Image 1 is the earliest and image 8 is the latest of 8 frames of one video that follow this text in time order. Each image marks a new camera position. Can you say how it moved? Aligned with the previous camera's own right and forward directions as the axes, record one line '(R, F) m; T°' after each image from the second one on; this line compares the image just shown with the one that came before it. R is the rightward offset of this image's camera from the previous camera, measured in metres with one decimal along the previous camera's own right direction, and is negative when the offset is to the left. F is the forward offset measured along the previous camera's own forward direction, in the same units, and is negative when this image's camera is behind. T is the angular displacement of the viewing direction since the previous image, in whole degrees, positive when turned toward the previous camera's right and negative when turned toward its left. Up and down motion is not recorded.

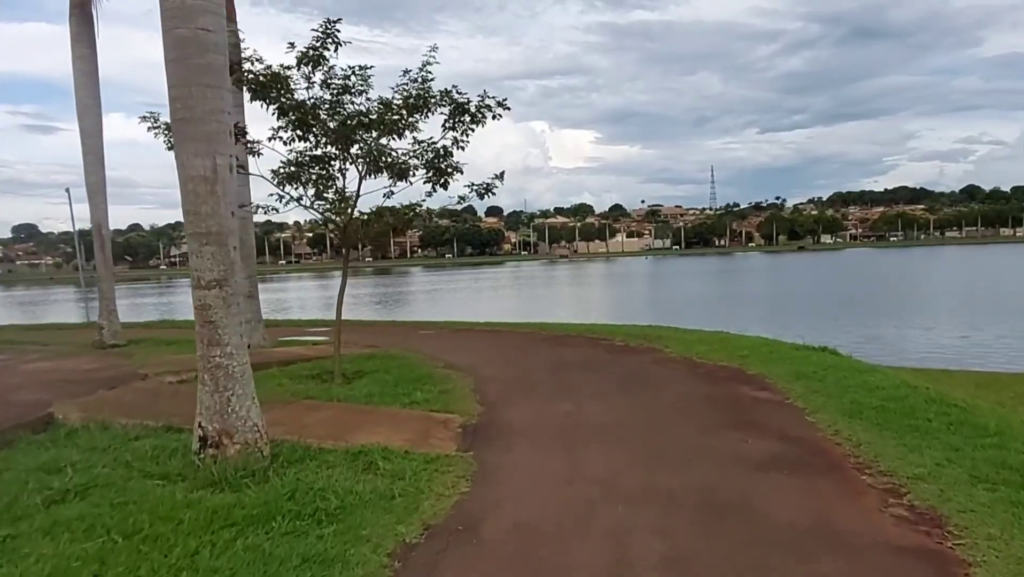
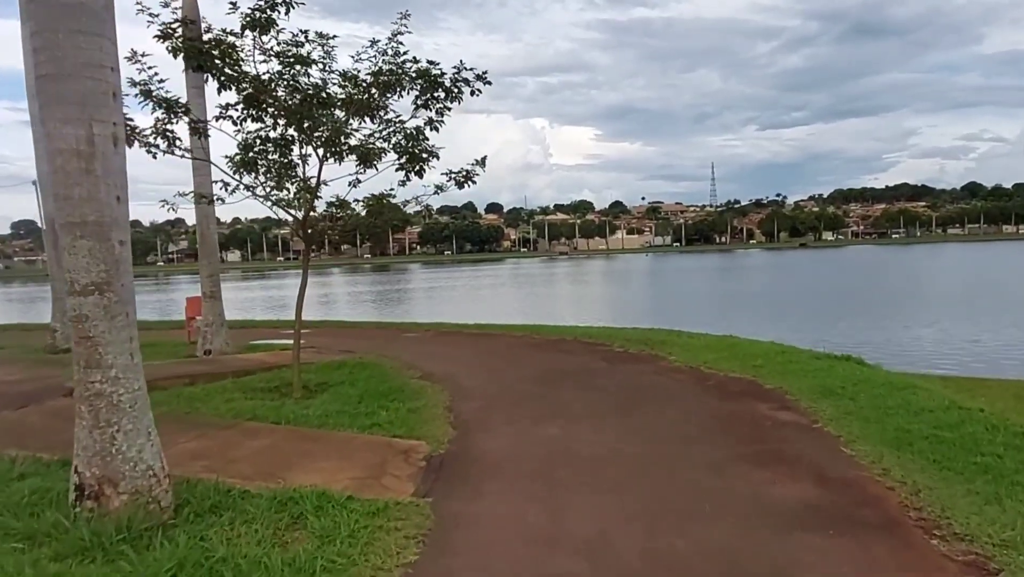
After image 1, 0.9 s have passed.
(+0.2, +1.4) m; 0°
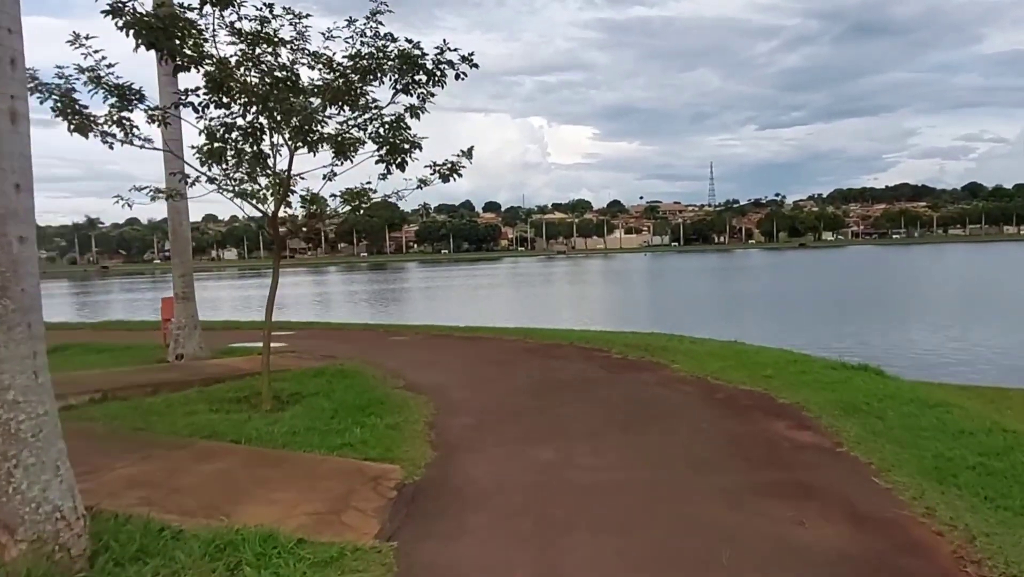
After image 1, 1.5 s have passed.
(+0.1, +0.8) m; 0°
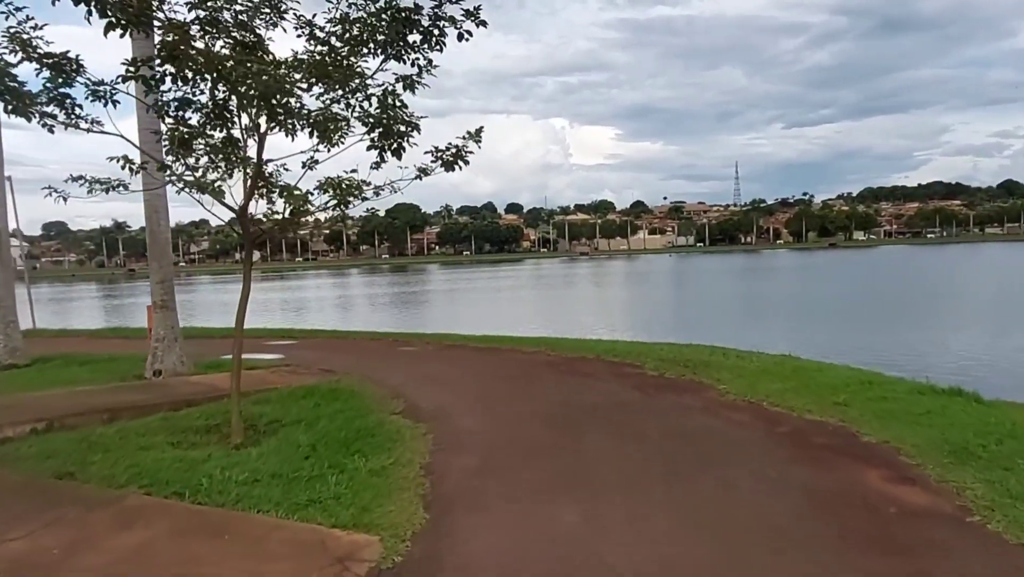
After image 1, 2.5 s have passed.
(+0.1, +1.6) m; -2°
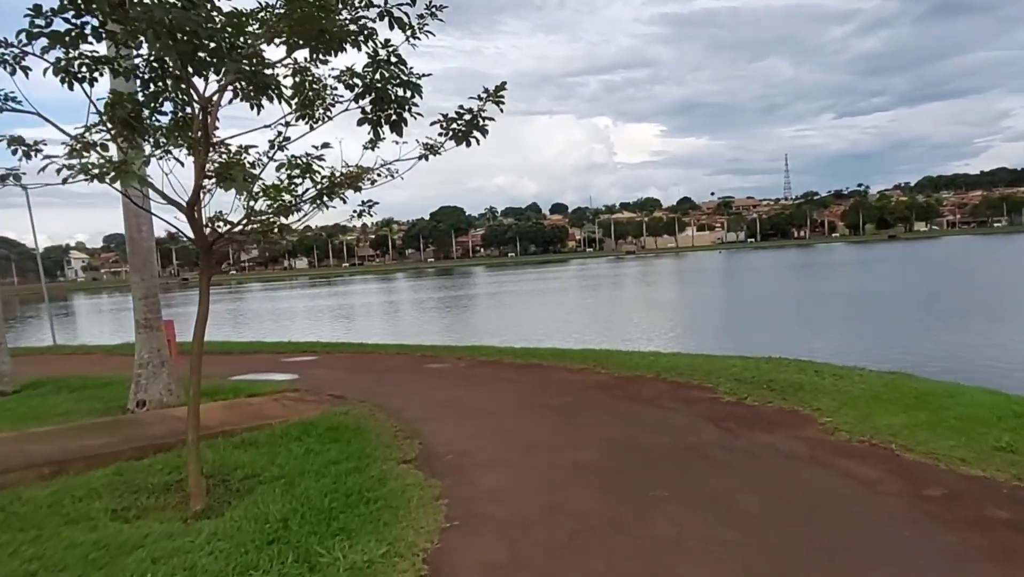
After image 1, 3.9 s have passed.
(+0.1, +2.0) m; -4°
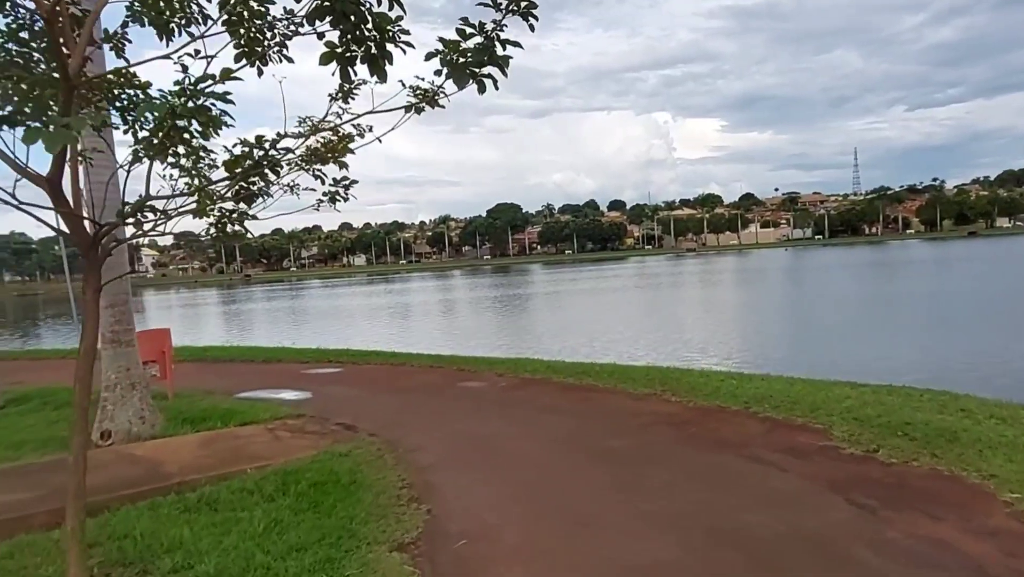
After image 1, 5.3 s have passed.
(+0.1, +2.1) m; -5°
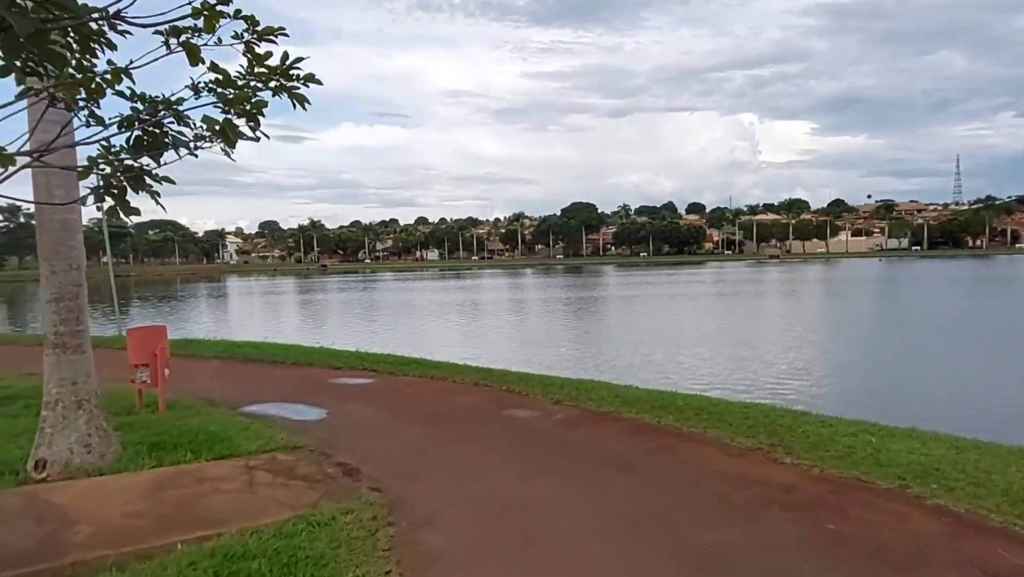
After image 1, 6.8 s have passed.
(+0.1, +2.2) m; -6°
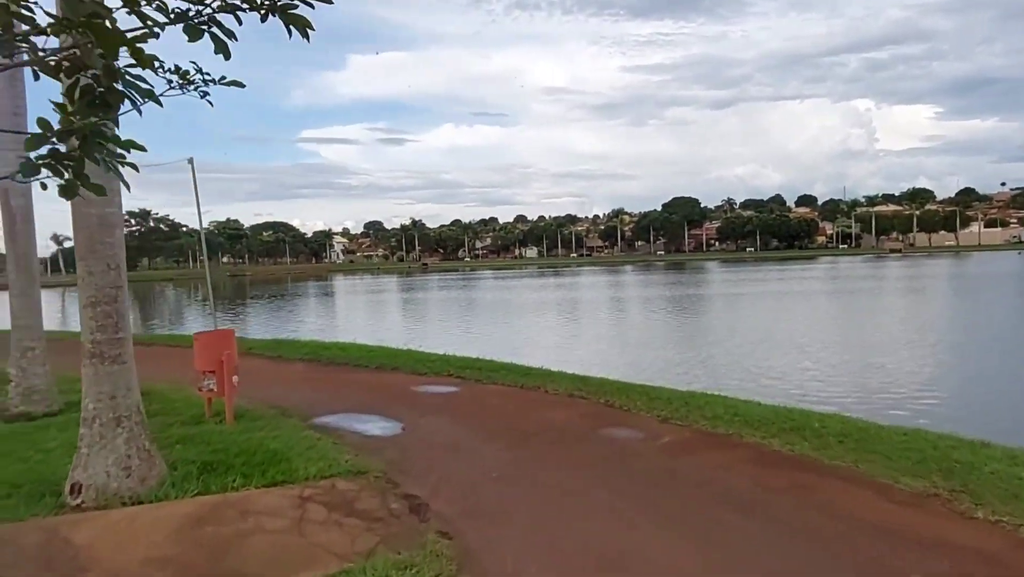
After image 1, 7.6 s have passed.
(0.0, +1.2) m; -8°
